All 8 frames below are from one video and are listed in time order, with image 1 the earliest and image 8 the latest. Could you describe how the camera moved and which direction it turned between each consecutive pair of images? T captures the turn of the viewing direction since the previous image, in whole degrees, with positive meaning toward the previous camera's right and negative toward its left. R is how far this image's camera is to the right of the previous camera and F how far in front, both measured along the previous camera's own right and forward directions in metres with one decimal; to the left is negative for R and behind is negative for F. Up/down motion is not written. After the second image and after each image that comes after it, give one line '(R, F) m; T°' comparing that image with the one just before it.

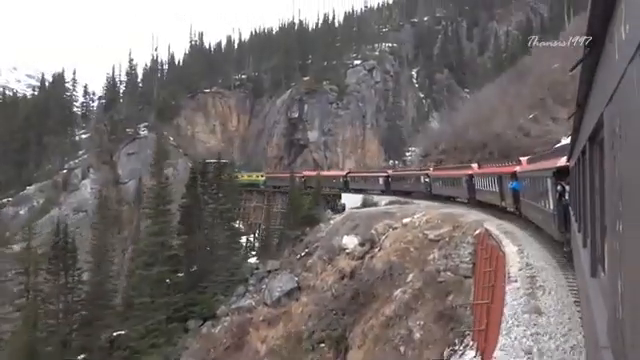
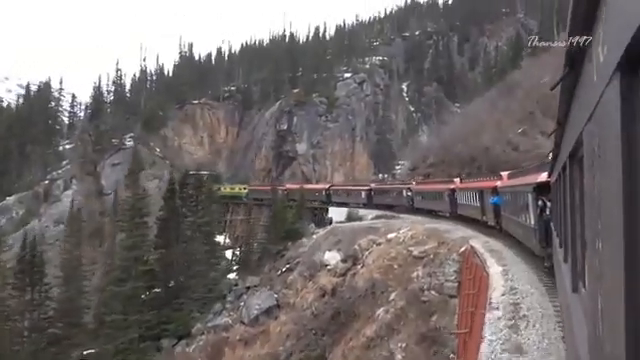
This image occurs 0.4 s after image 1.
(+0.5, +1.2) m; +1°
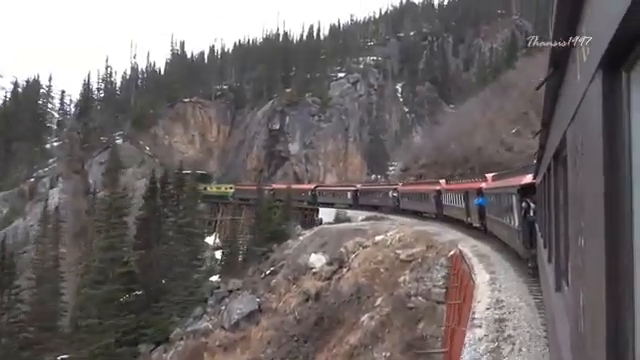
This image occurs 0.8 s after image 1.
(+0.5, +1.2) m; 0°
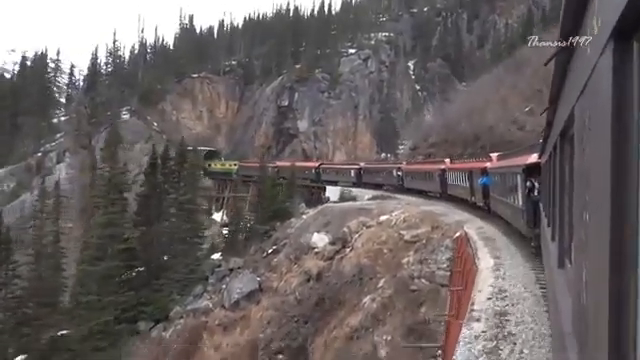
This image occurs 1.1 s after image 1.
(+0.4, +0.9) m; -1°
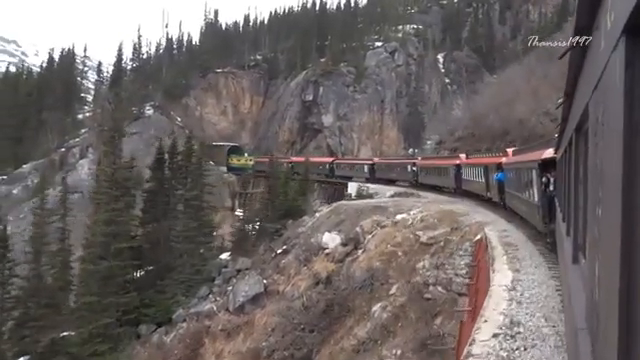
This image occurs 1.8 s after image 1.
(+0.9, +2.0) m; -3°
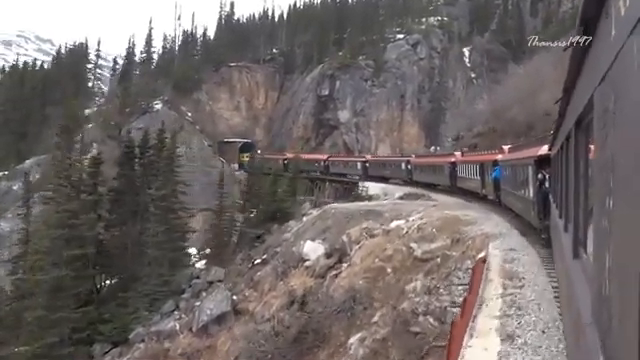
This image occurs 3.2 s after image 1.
(+1.8, +4.3) m; -3°
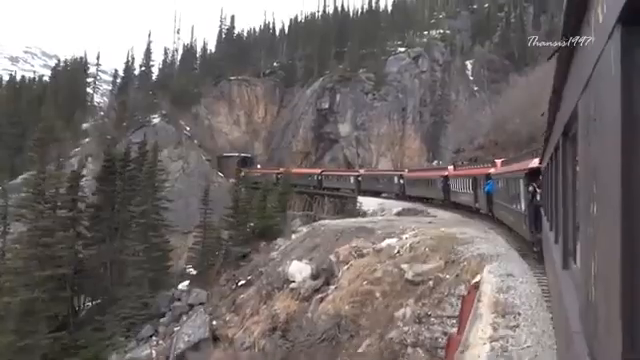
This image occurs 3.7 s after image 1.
(+0.7, +1.5) m; 0°
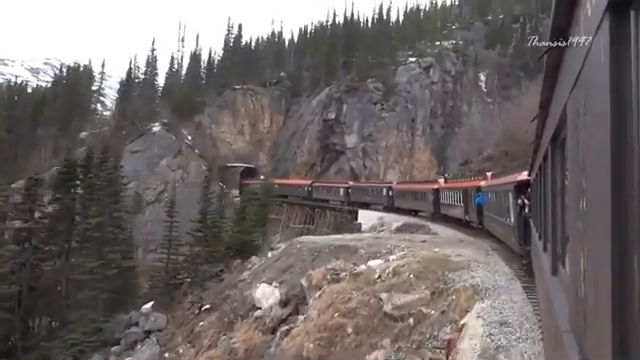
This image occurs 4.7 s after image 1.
(+1.2, +3.1) m; -1°
